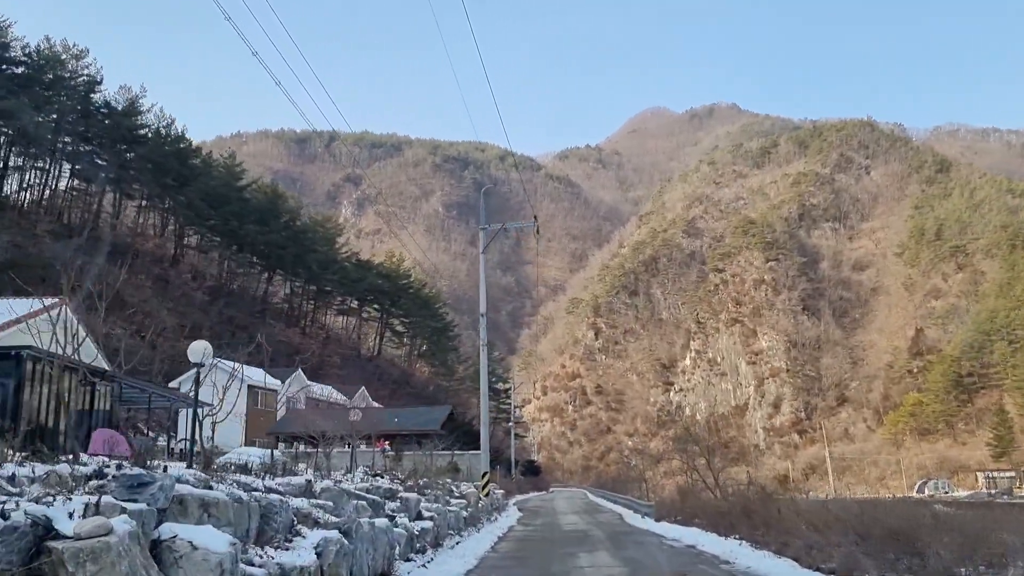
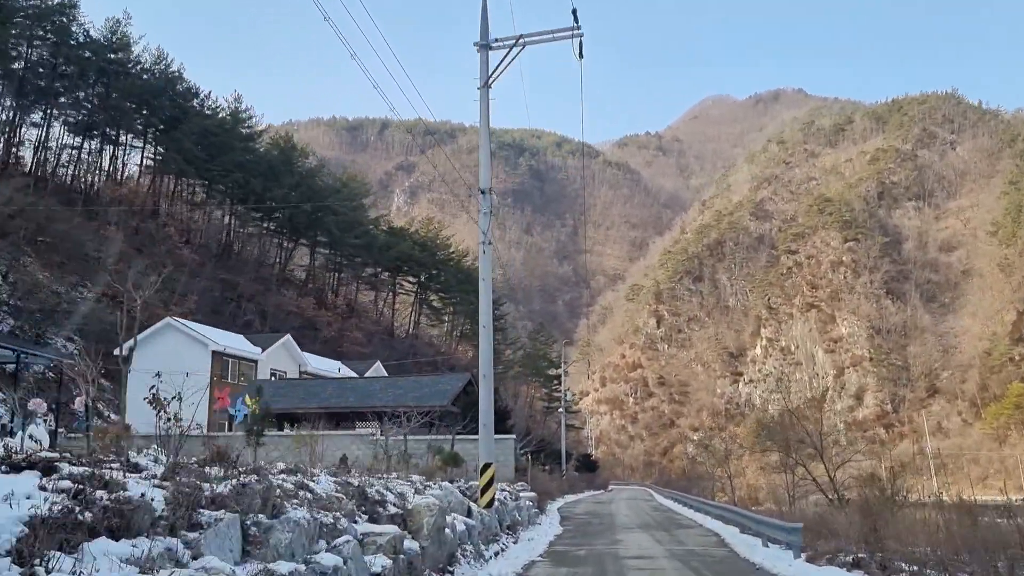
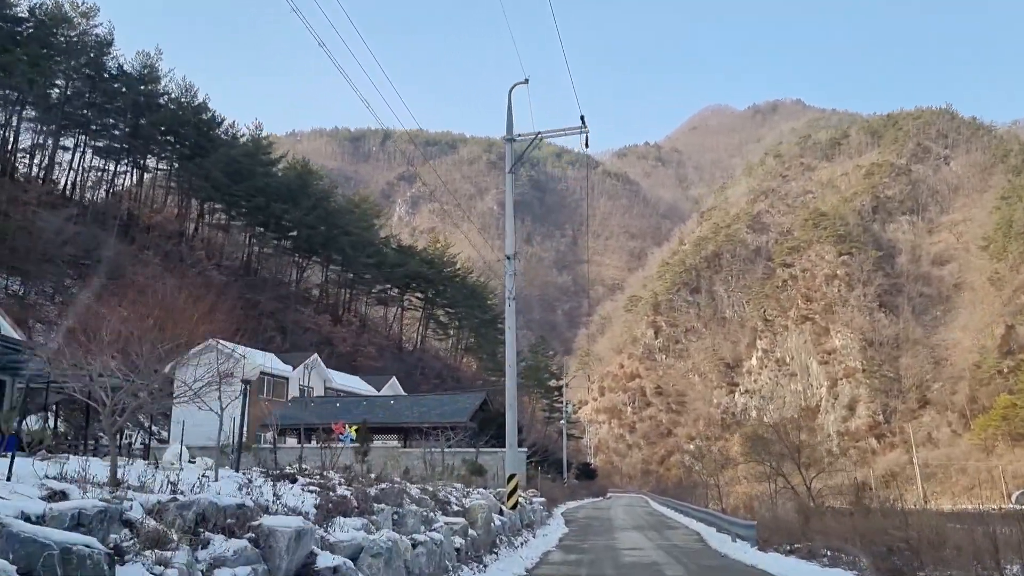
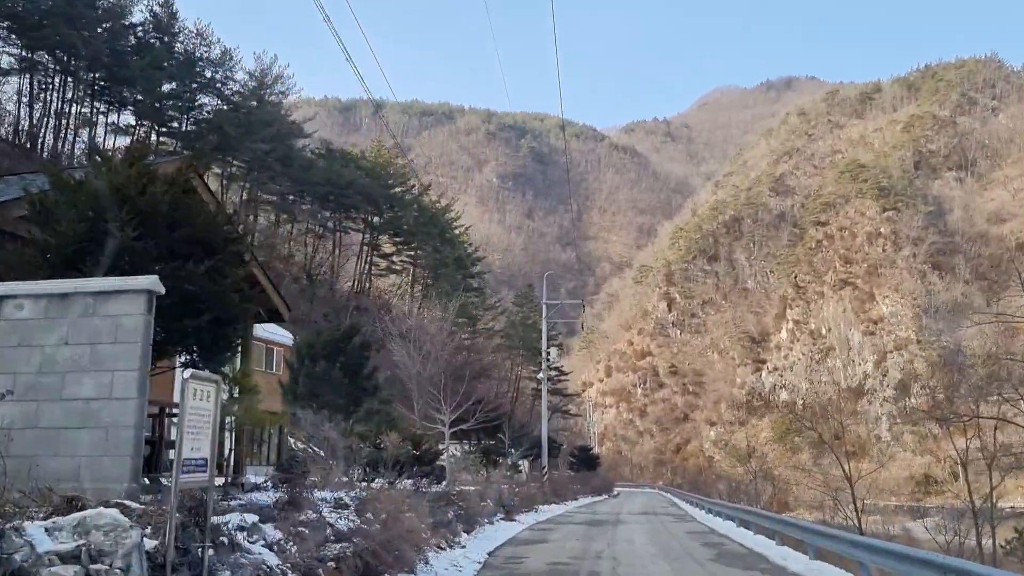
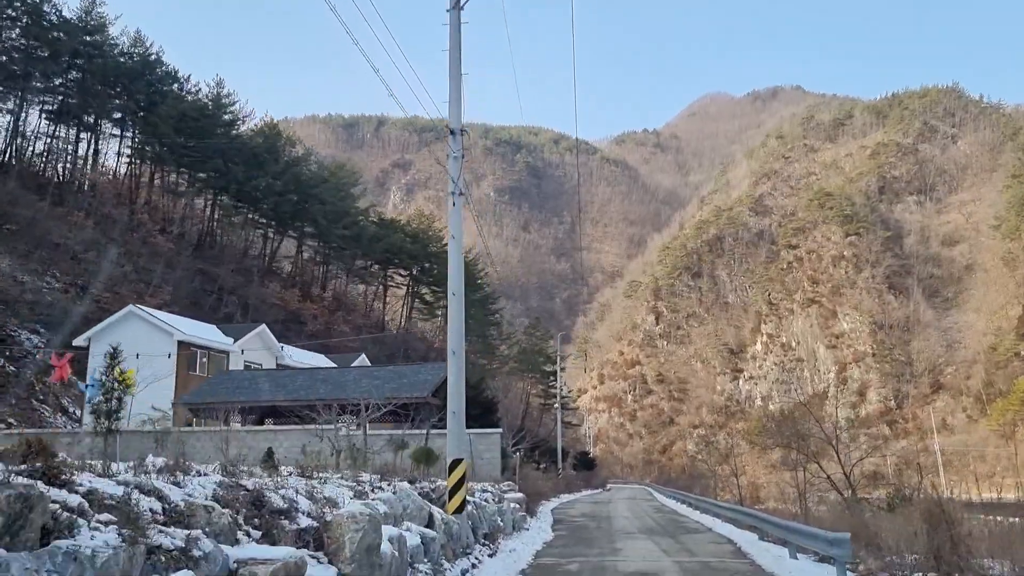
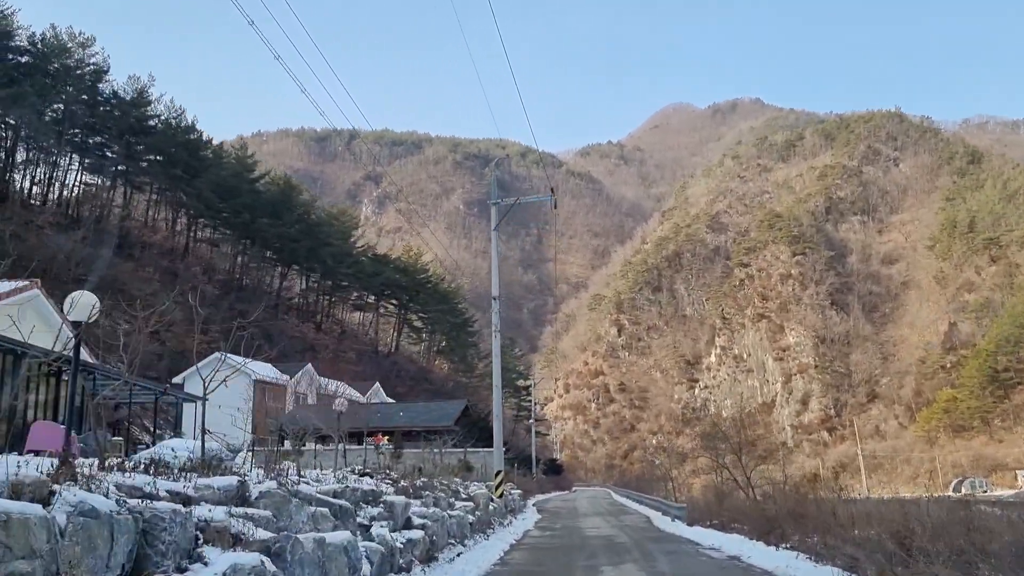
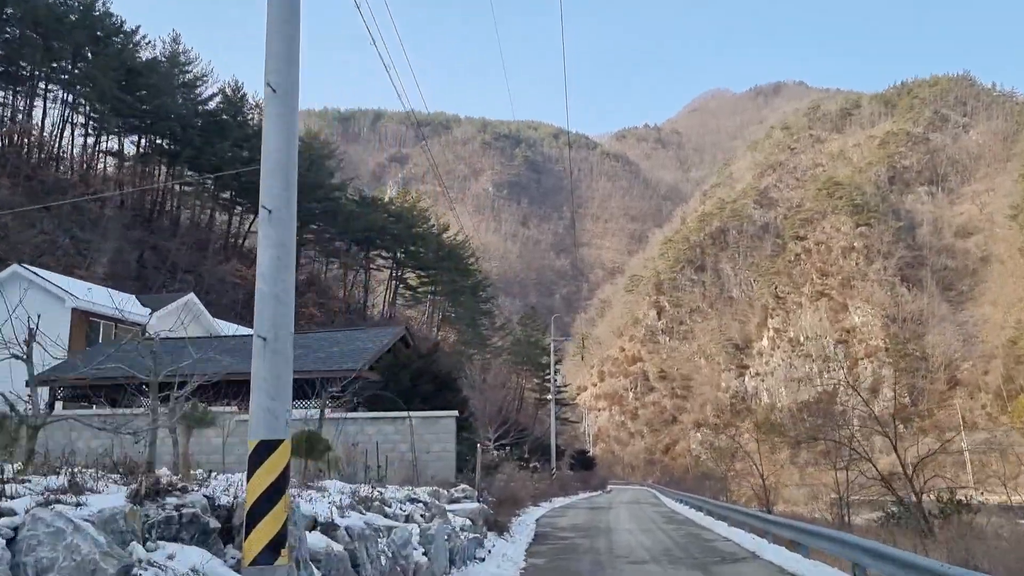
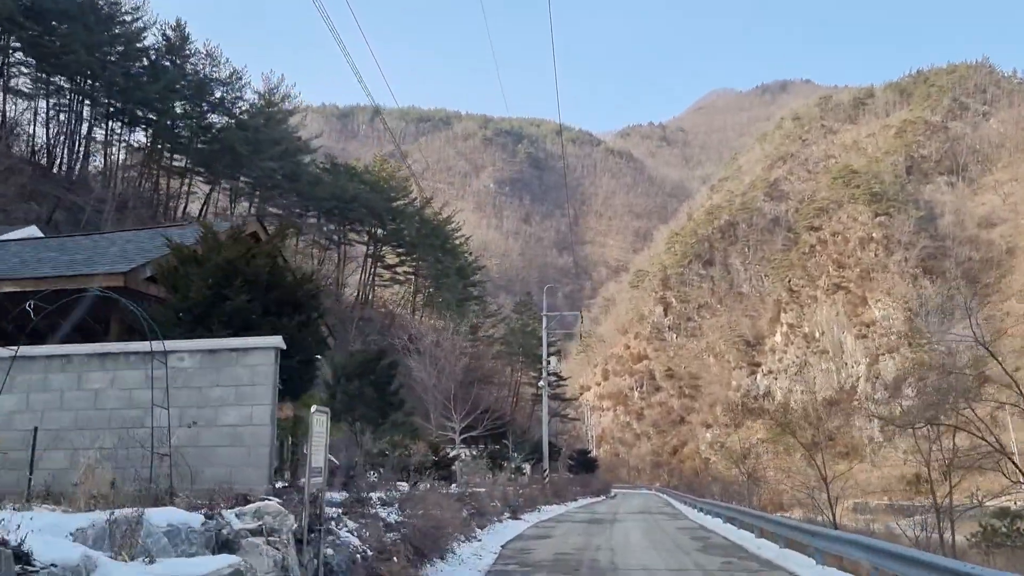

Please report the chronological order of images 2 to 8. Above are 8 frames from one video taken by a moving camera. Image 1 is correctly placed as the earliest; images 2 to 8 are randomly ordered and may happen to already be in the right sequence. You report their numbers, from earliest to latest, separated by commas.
6, 3, 2, 5, 7, 8, 4
